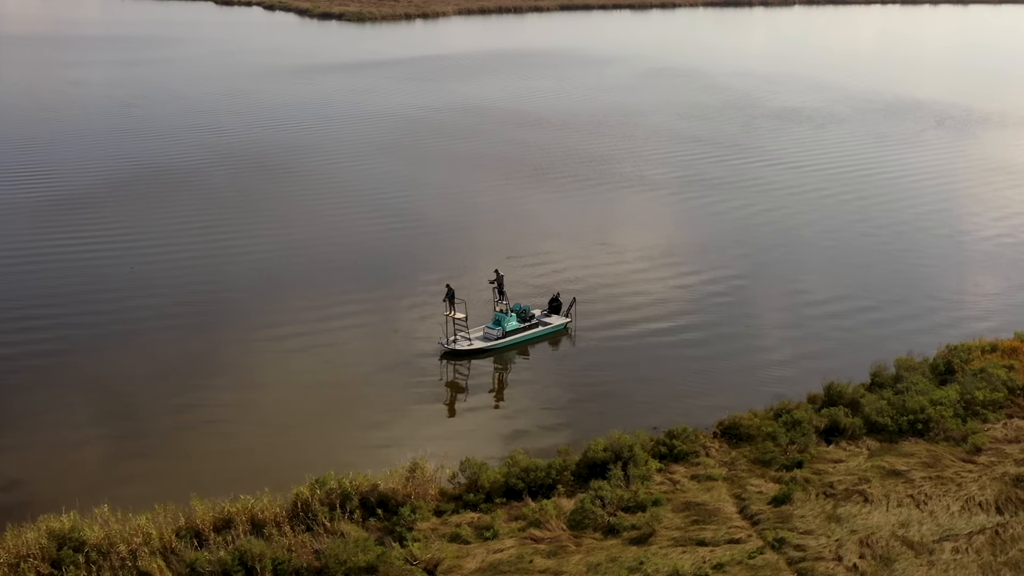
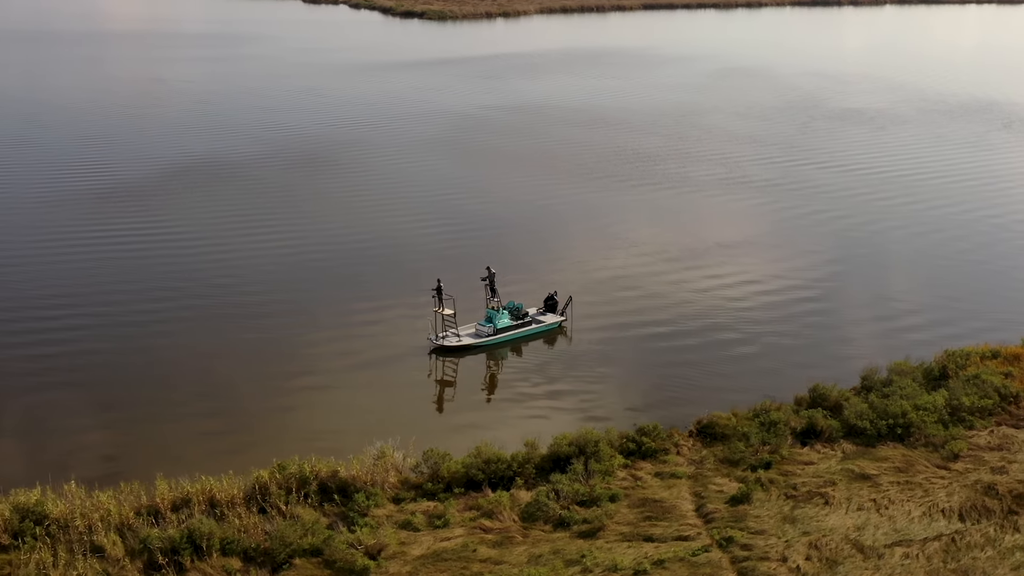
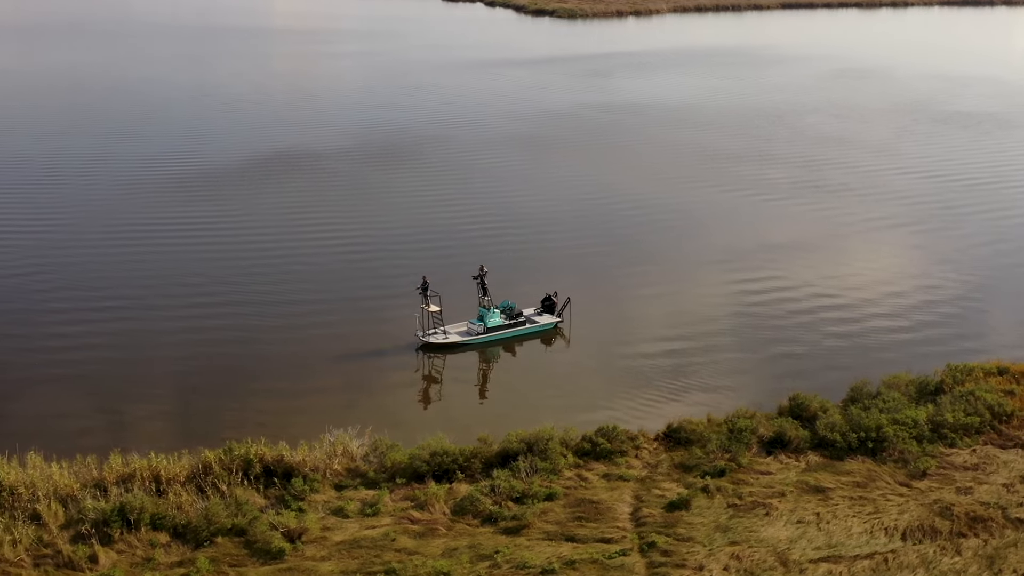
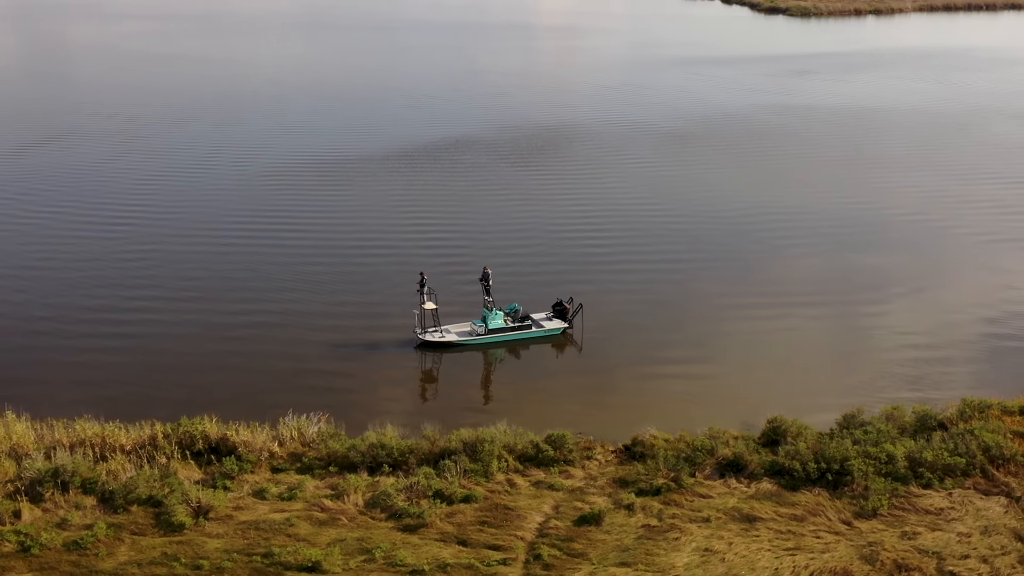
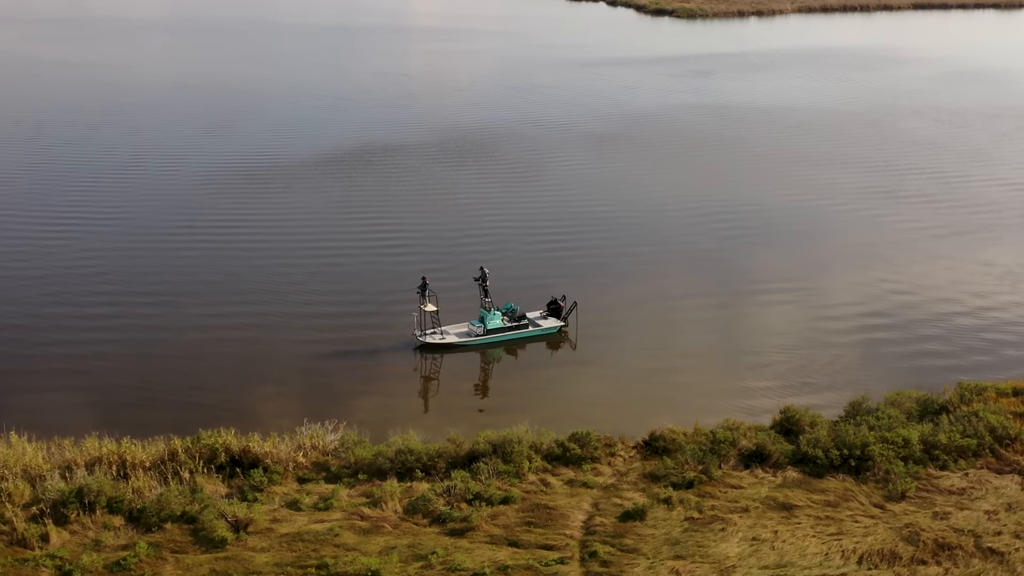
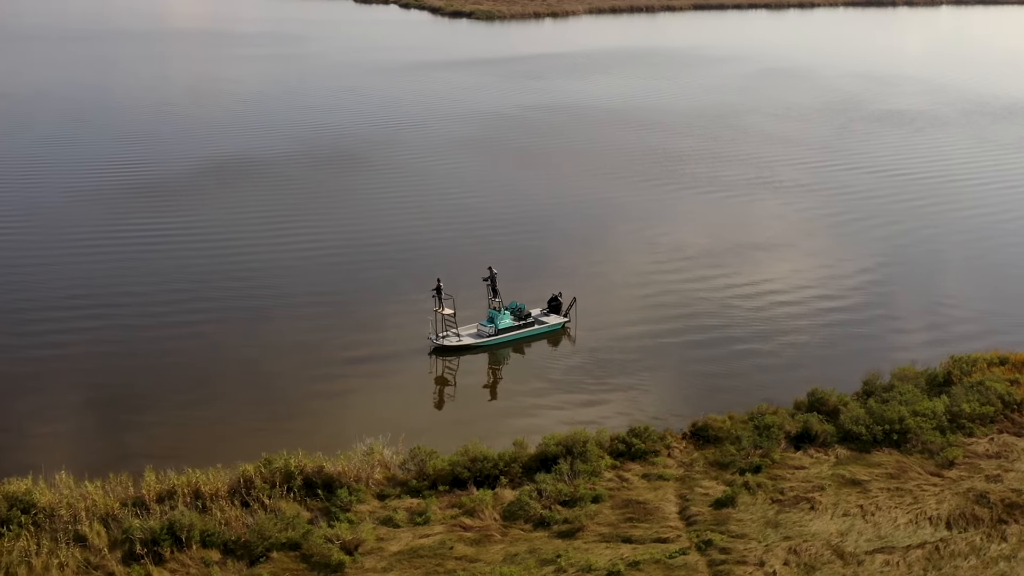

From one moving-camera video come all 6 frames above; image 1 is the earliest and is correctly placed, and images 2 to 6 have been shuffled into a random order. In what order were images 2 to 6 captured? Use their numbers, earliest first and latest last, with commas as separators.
2, 6, 3, 5, 4
